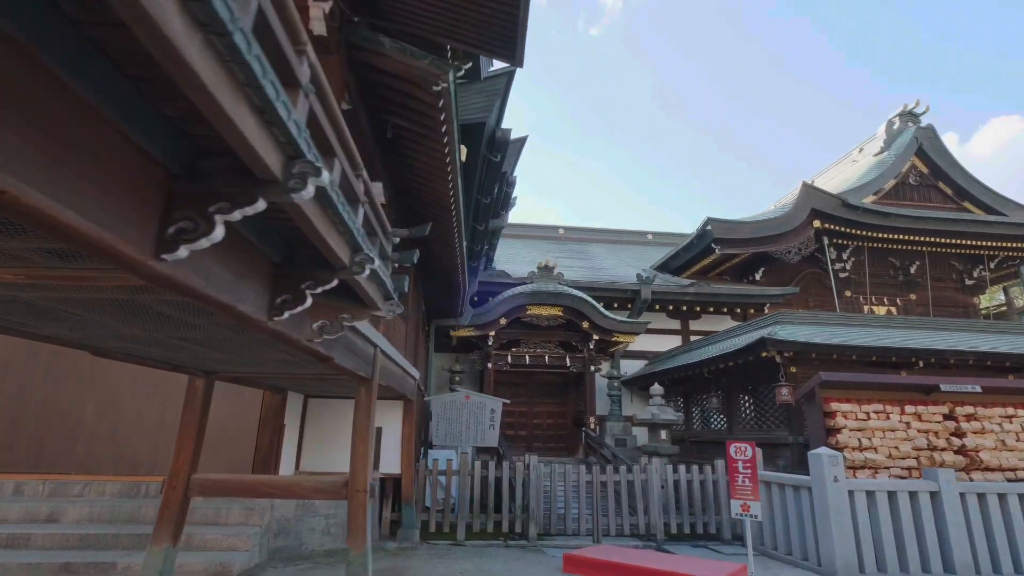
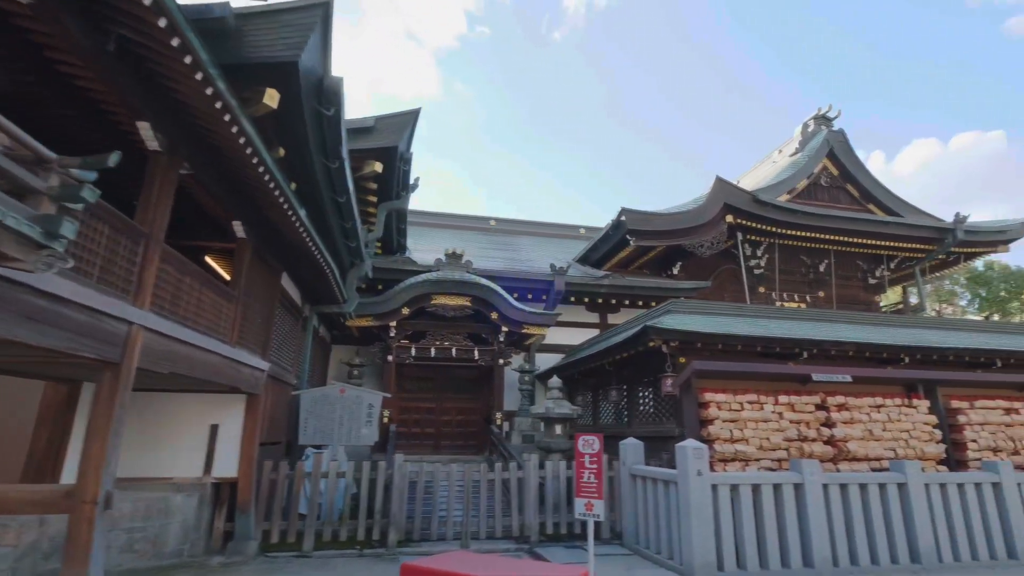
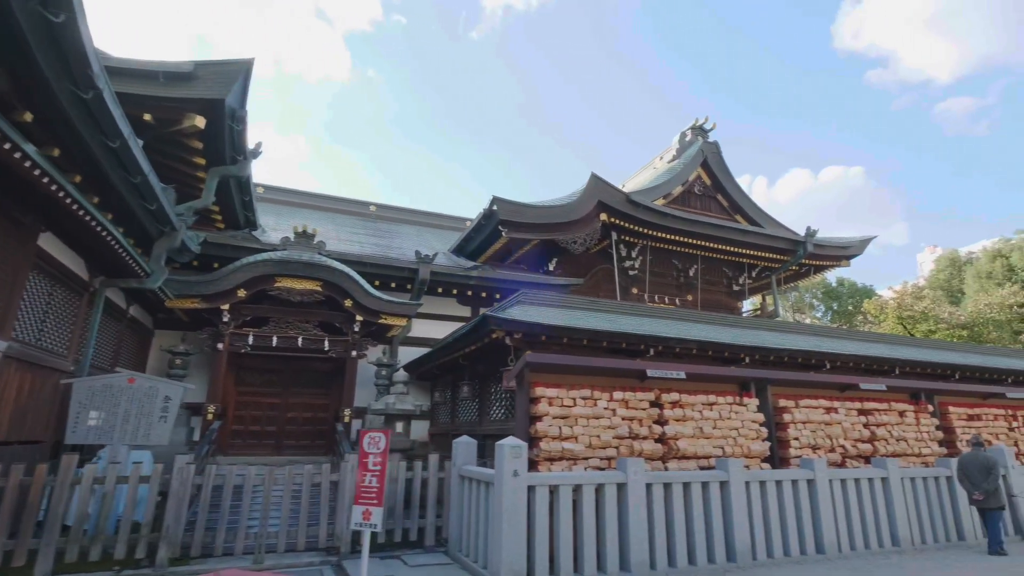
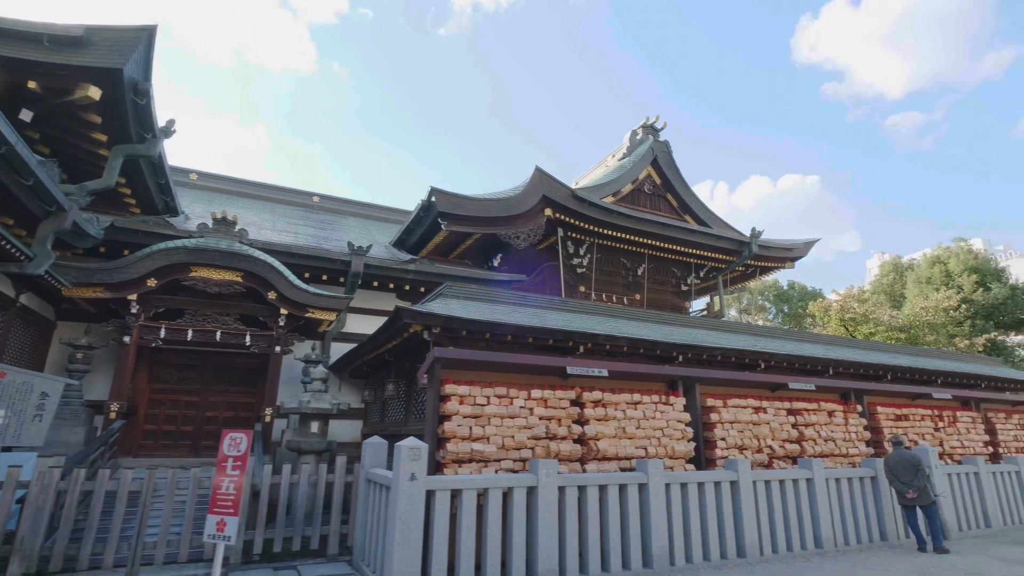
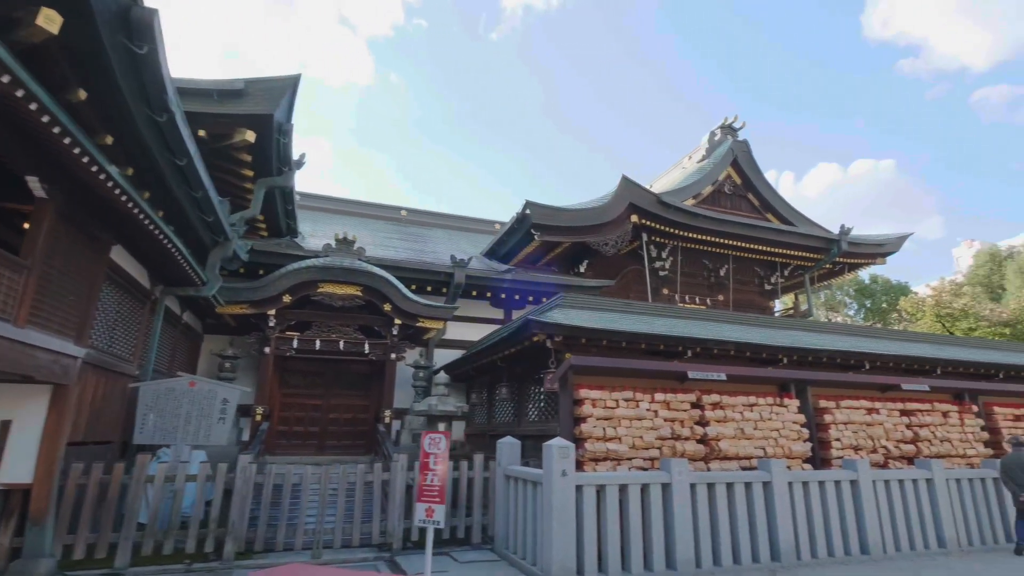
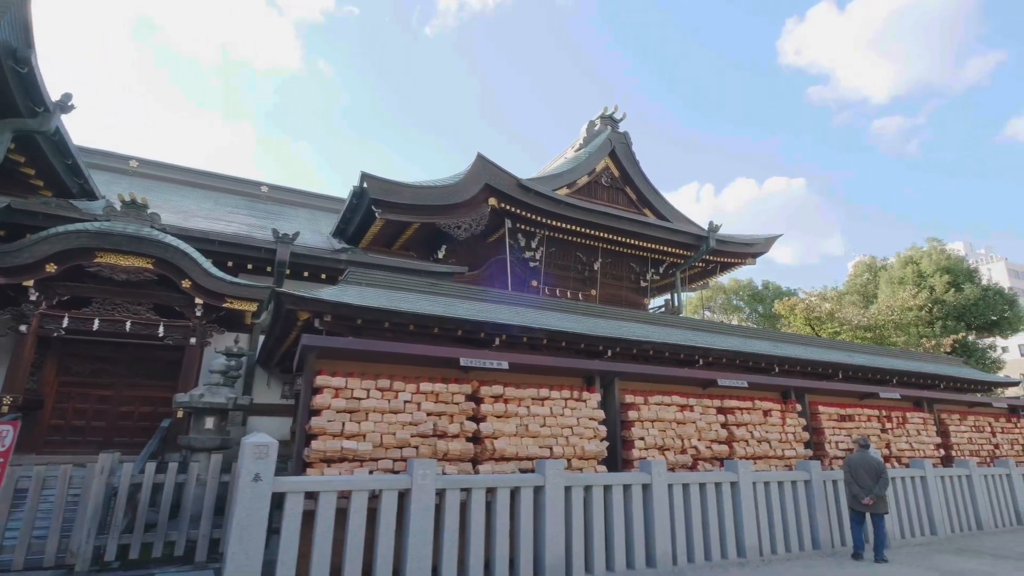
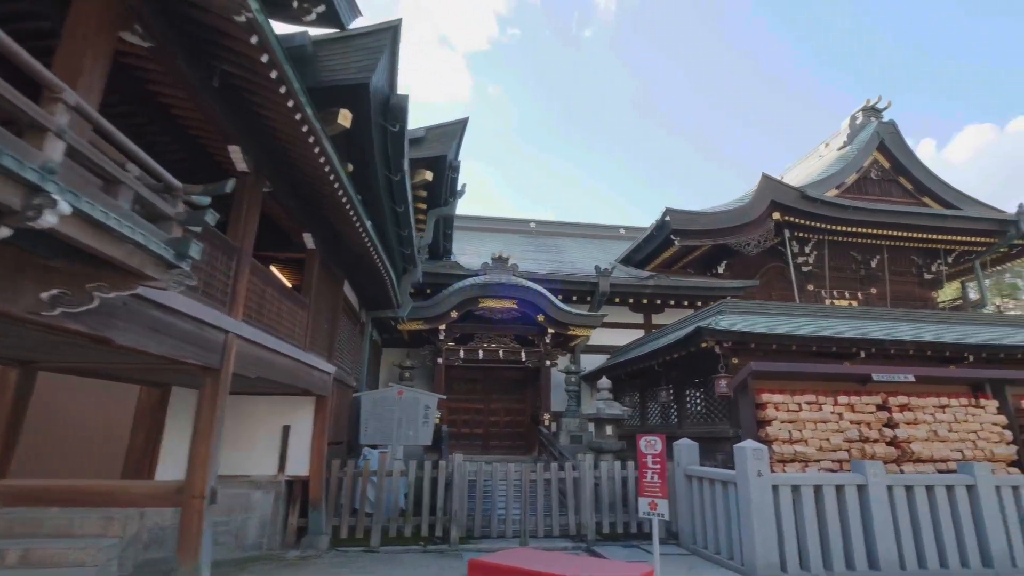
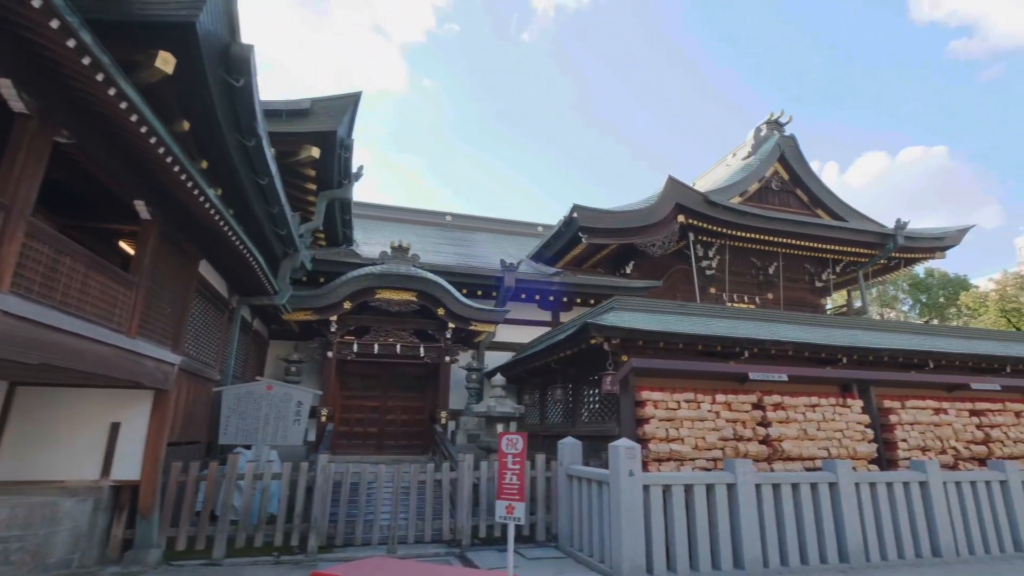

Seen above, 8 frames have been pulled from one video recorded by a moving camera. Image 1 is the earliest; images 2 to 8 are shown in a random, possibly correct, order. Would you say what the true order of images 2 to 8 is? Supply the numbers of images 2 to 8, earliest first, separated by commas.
7, 2, 8, 5, 3, 4, 6
